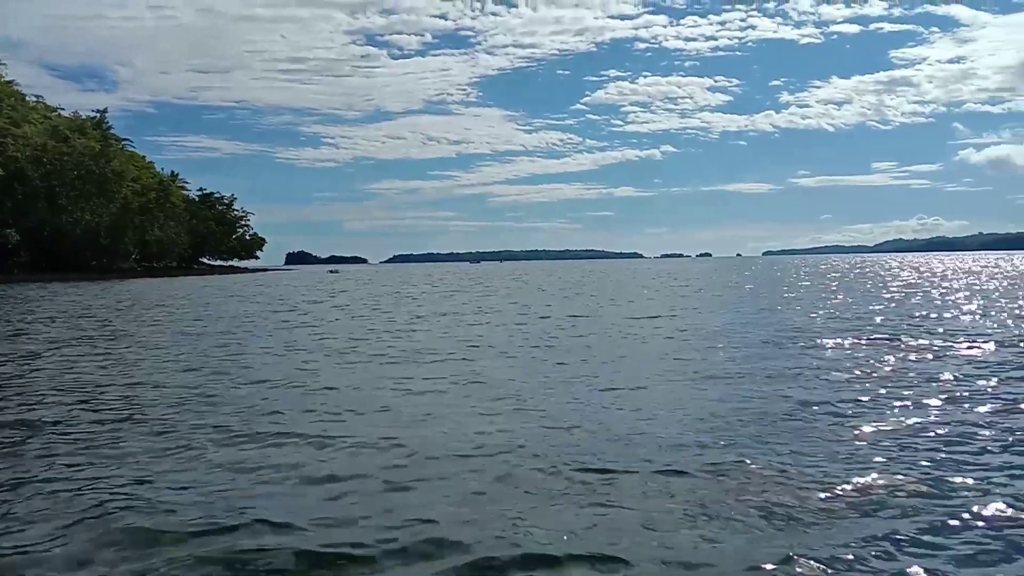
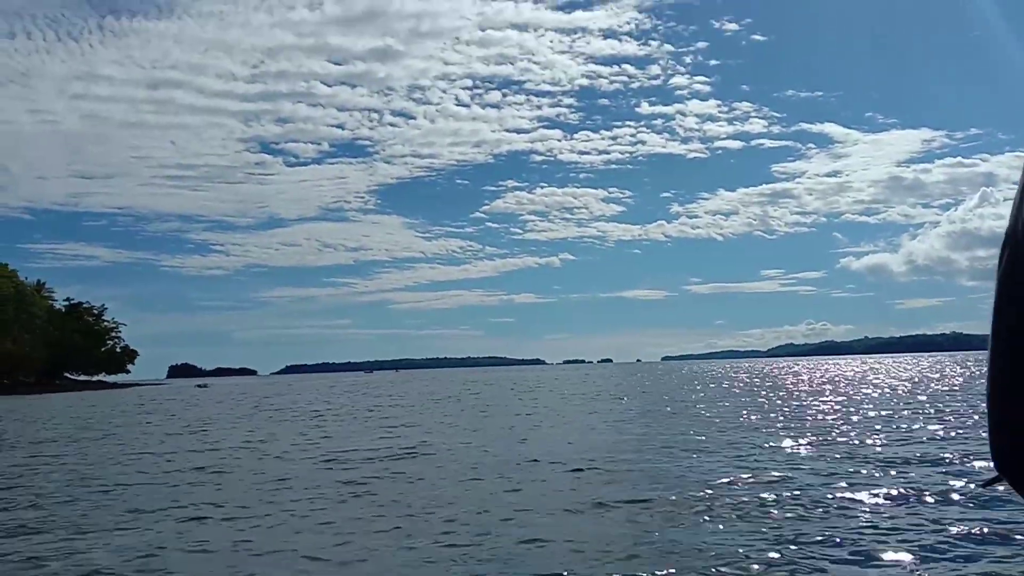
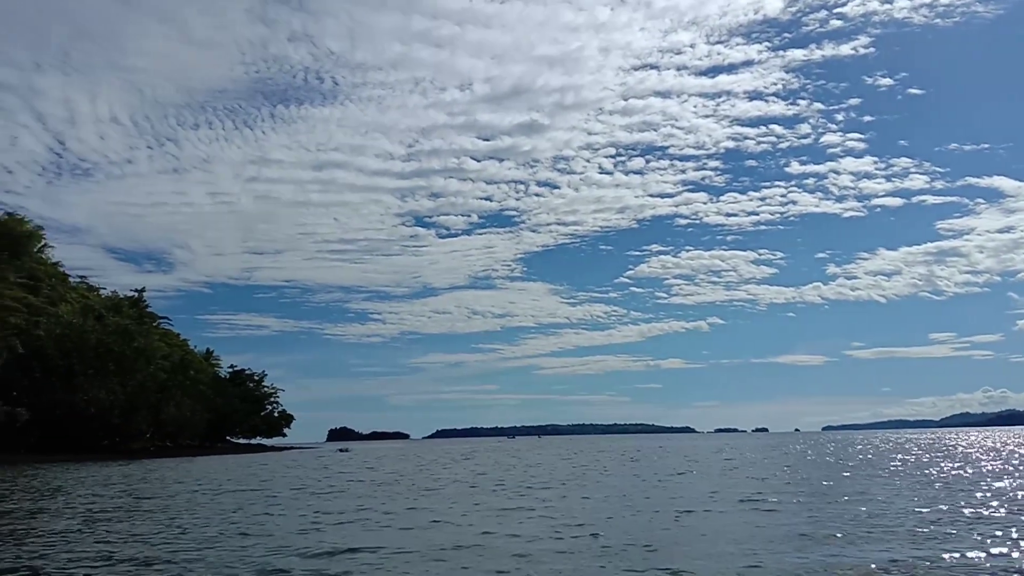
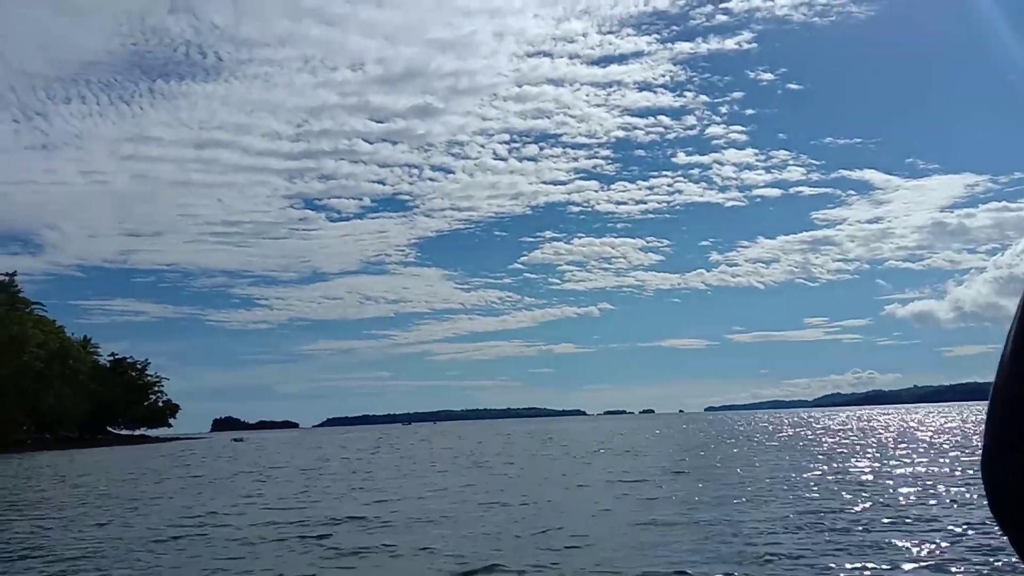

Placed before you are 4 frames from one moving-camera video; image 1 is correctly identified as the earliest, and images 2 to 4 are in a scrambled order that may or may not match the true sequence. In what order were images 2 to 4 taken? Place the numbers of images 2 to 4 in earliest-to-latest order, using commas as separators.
2, 4, 3
